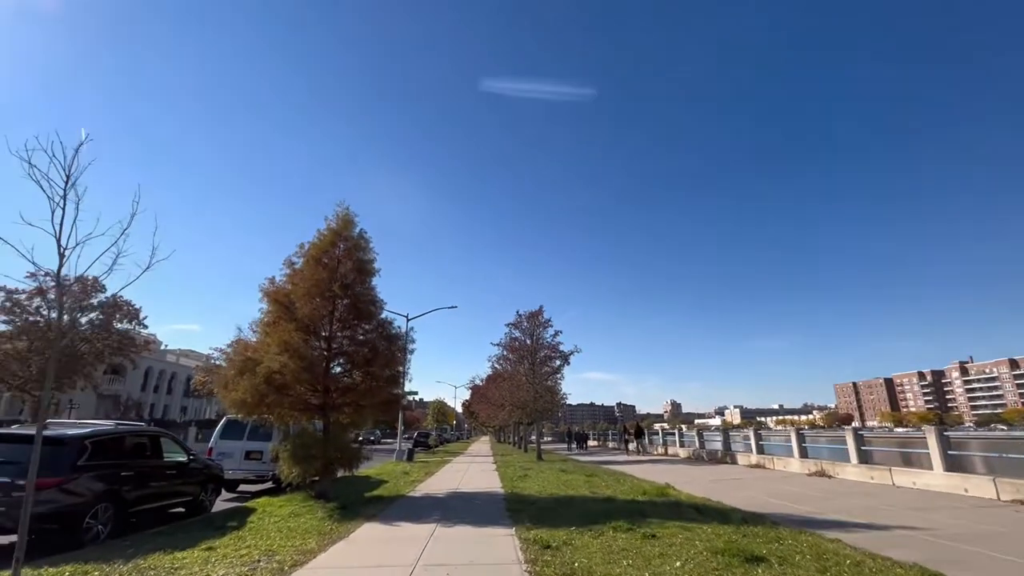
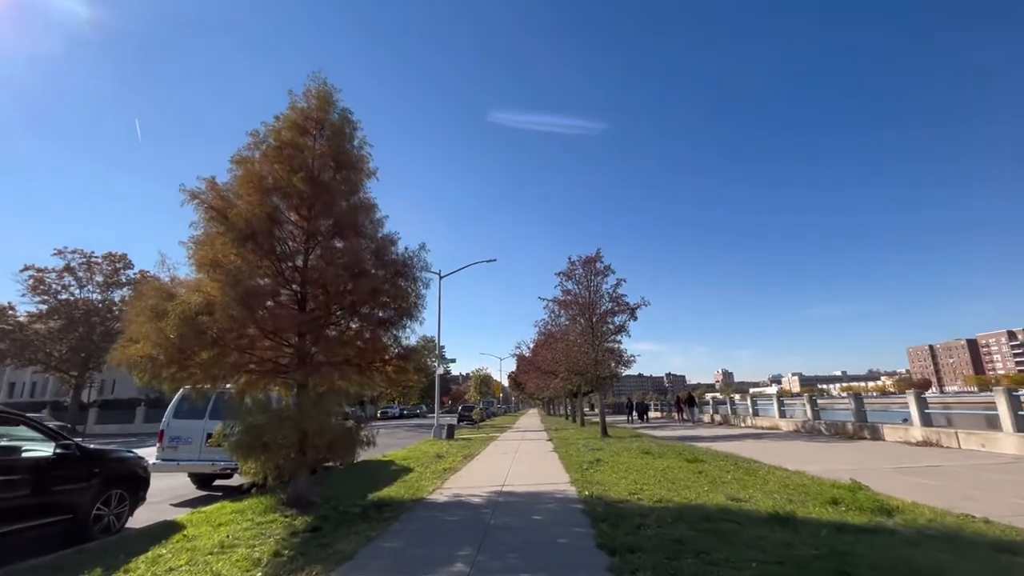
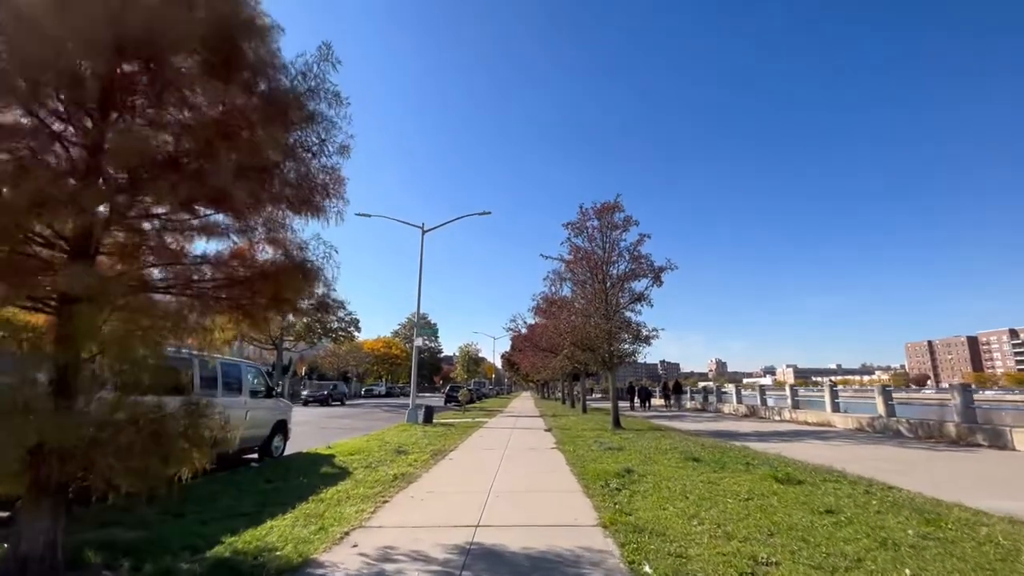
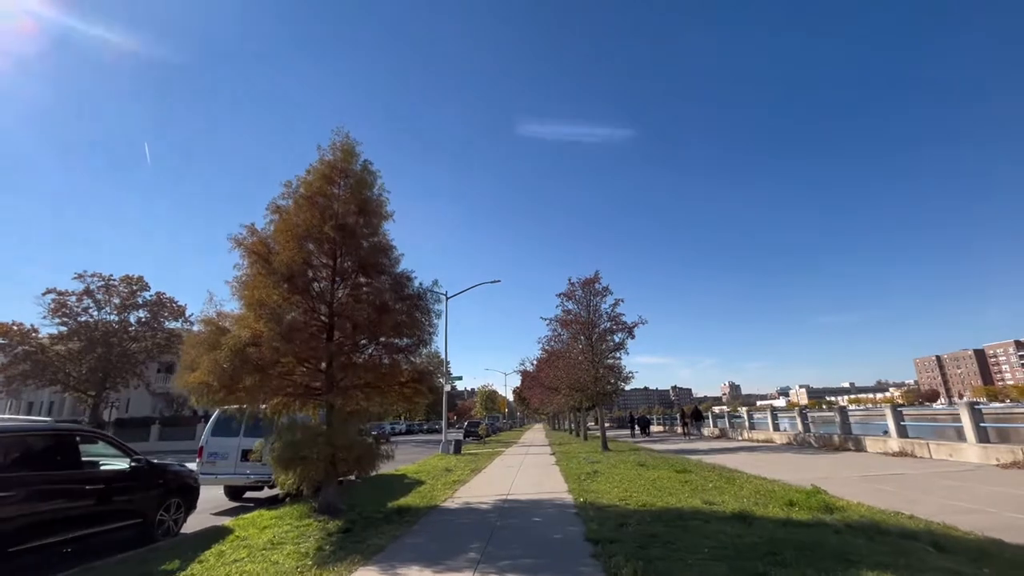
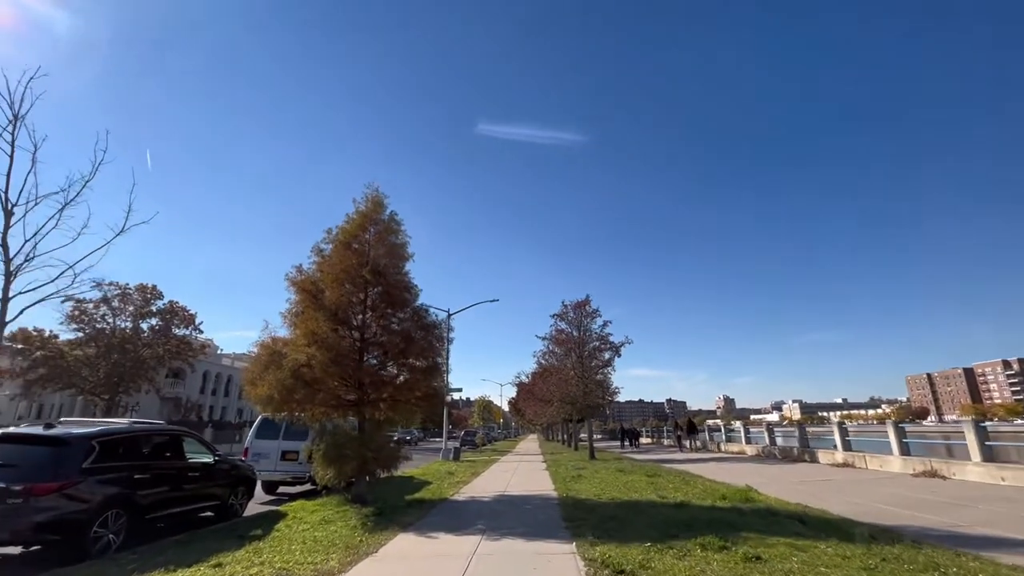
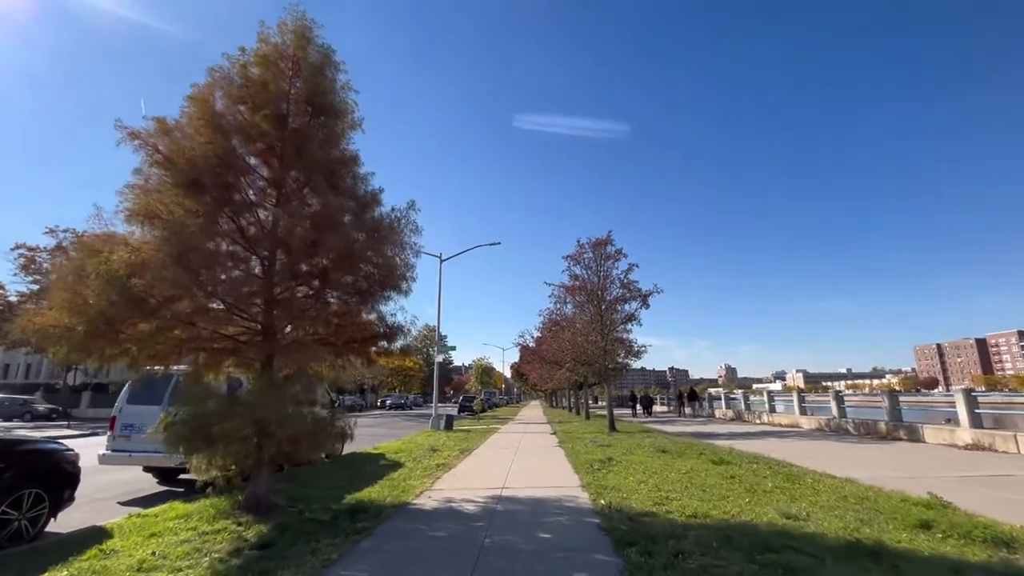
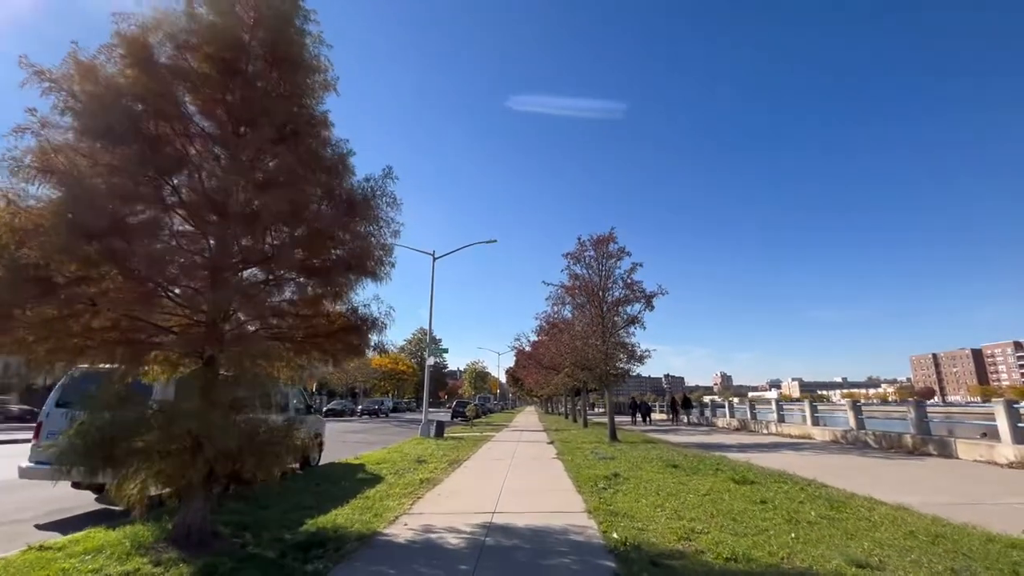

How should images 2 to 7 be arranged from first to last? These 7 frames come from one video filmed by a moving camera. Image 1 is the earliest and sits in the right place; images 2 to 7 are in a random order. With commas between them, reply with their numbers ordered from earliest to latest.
5, 4, 2, 6, 7, 3
